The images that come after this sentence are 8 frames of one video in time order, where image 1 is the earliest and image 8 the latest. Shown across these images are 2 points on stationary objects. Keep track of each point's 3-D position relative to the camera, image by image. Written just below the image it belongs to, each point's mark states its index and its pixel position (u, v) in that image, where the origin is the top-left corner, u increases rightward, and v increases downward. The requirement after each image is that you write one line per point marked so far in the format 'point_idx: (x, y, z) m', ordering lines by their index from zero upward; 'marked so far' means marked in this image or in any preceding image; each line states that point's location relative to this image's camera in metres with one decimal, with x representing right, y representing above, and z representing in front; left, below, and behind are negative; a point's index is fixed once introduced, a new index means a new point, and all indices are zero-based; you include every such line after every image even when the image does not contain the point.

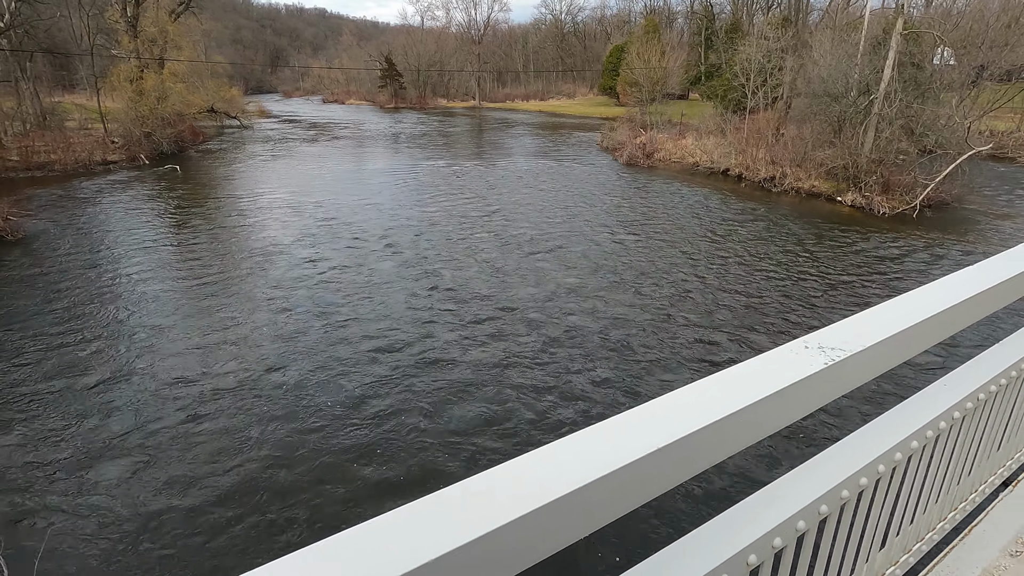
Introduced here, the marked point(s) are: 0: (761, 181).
0: (+7.4, +3.2, +16.6) m
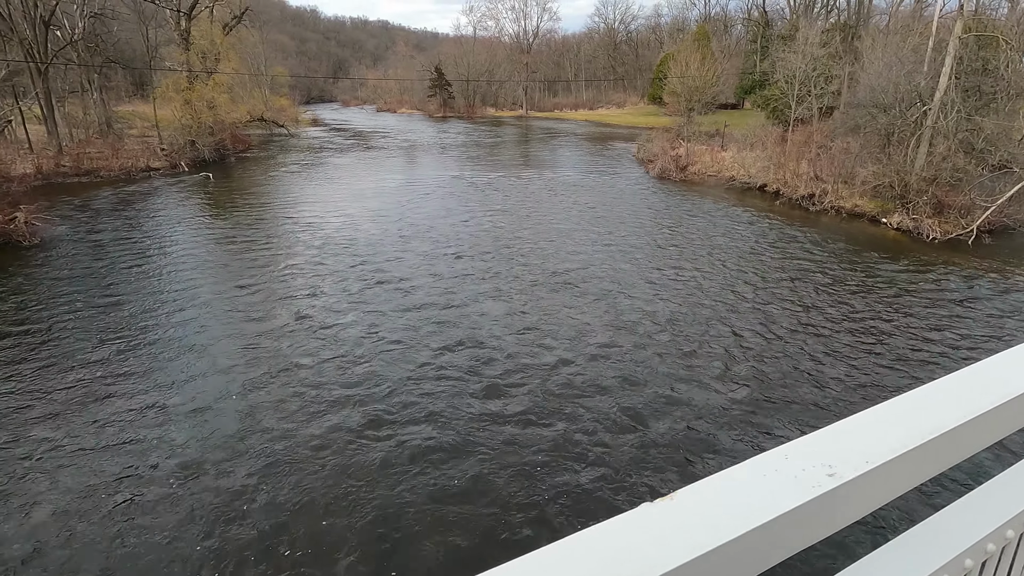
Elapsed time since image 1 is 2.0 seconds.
0: (+8.0, +2.5, +15.4) m
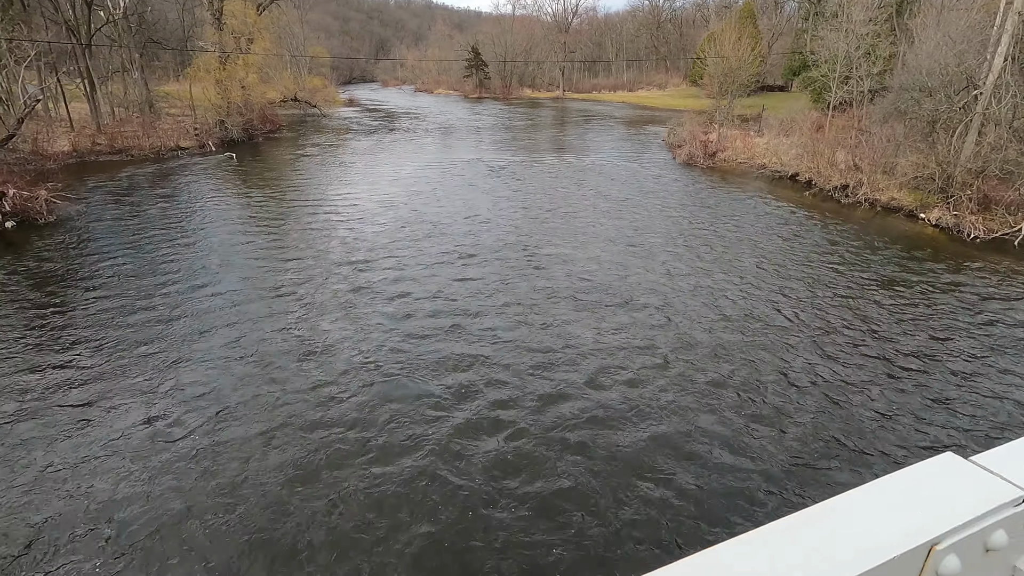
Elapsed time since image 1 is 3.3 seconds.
0: (+8.4, +2.6, +14.4) m
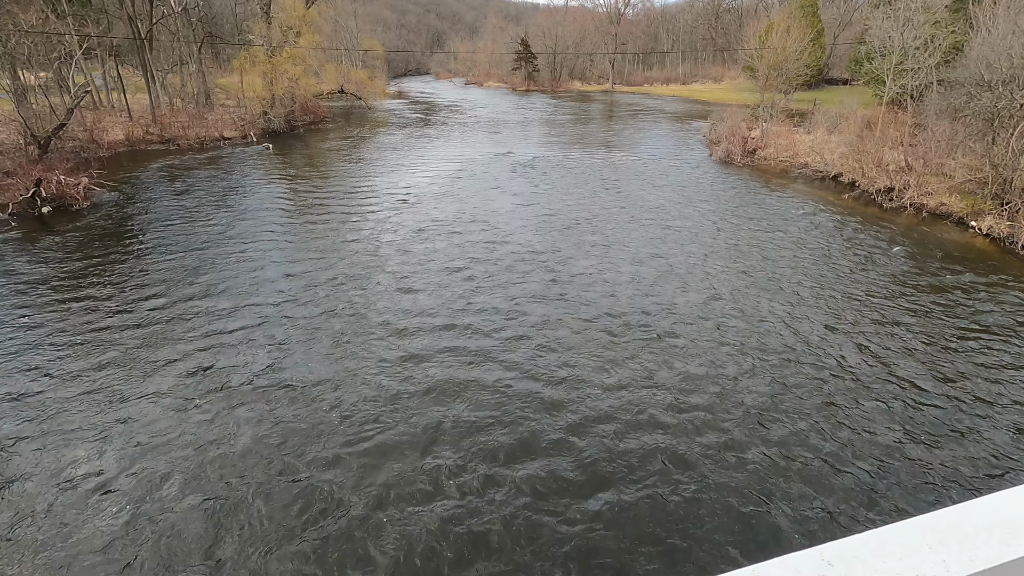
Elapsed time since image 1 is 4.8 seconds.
0: (+8.9, +2.3, +13.3) m
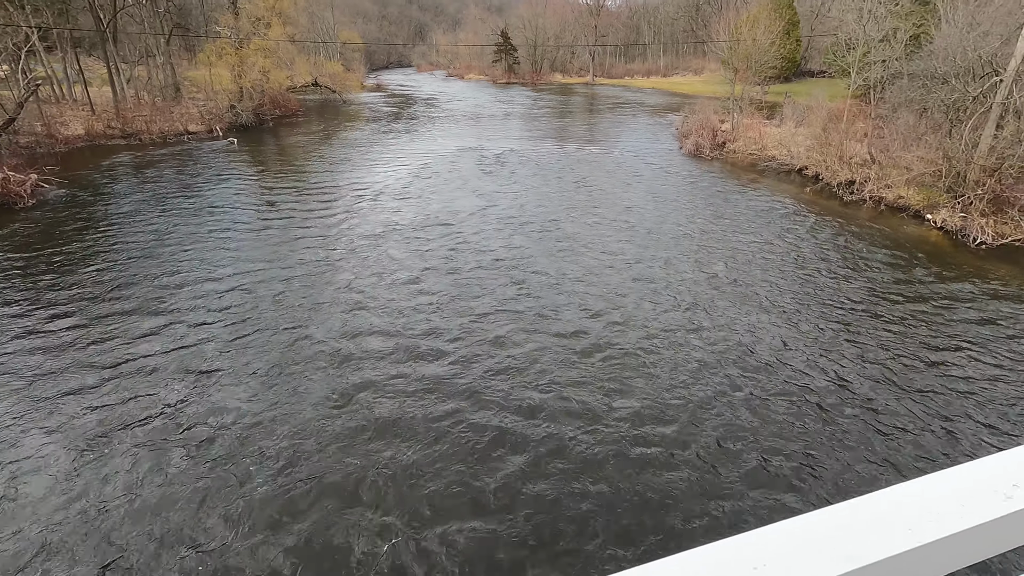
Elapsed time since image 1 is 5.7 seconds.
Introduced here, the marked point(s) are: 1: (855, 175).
0: (+8.0, +2.5, +13.4) m
1: (+8.3, +2.7, +13.0) m
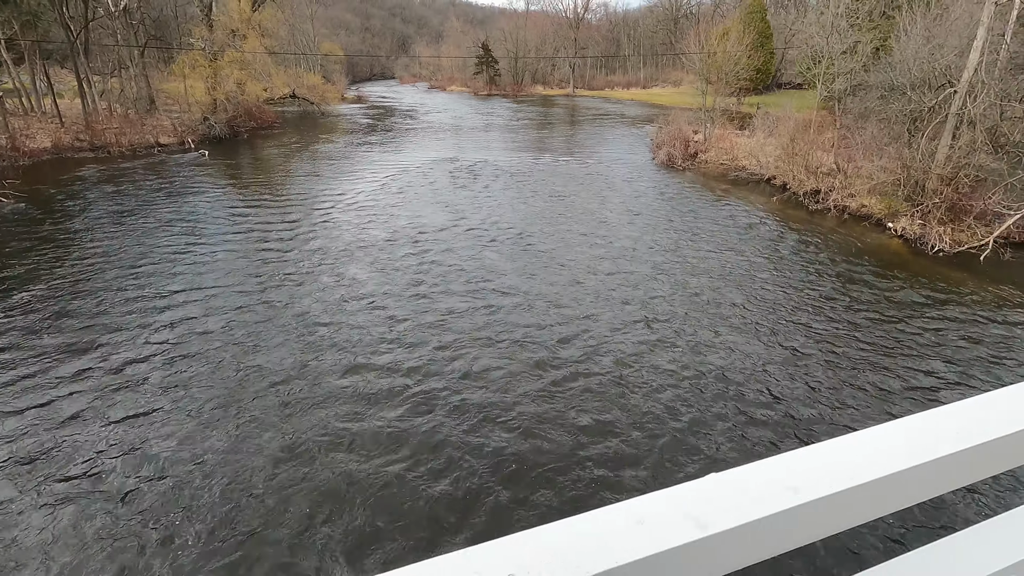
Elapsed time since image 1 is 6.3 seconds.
0: (+7.3, +2.3, +13.5) m
1: (+7.5, +2.5, +13.1) m
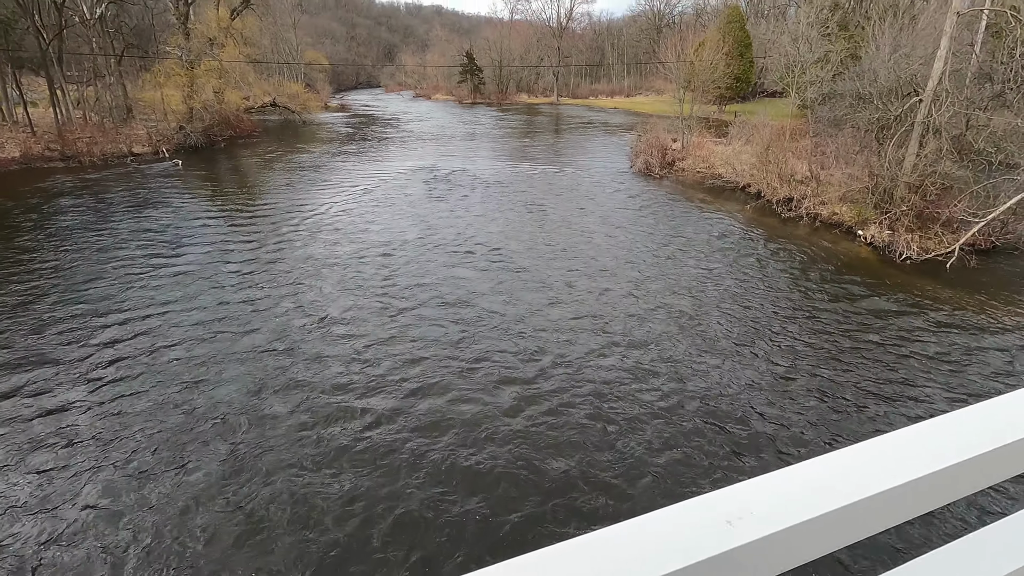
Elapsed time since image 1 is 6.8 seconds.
0: (+6.7, +2.1, +13.6) m
1: (+6.9, +2.3, +13.2) m
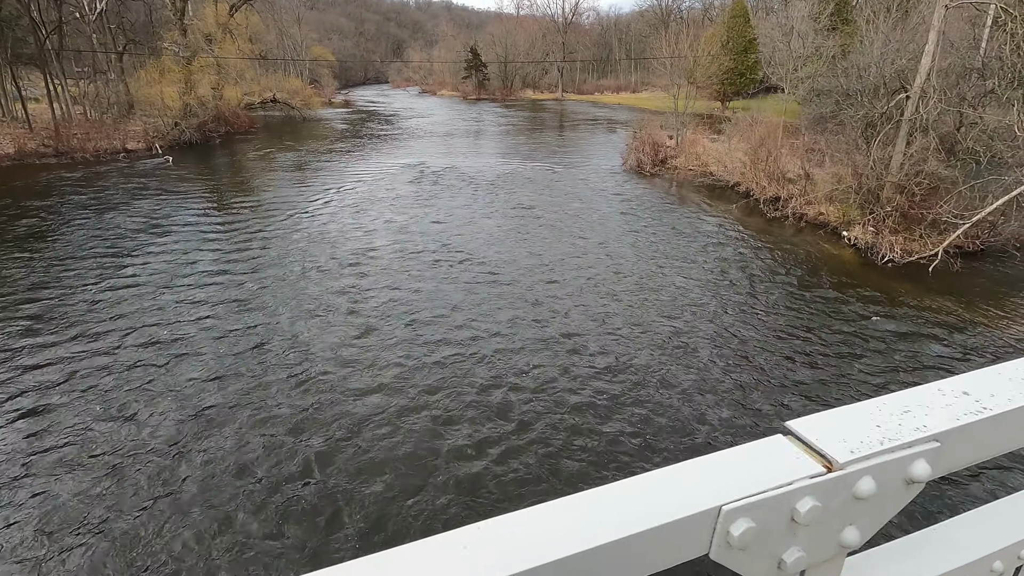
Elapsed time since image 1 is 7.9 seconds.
0: (+6.3, +2.1, +13.3) m
1: (+6.6, +2.3, +12.9) m
